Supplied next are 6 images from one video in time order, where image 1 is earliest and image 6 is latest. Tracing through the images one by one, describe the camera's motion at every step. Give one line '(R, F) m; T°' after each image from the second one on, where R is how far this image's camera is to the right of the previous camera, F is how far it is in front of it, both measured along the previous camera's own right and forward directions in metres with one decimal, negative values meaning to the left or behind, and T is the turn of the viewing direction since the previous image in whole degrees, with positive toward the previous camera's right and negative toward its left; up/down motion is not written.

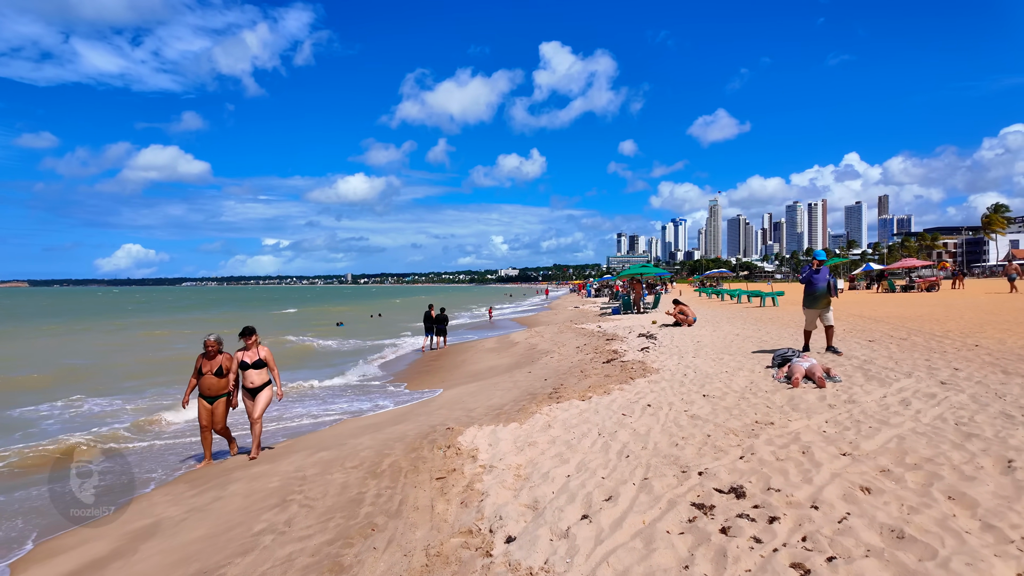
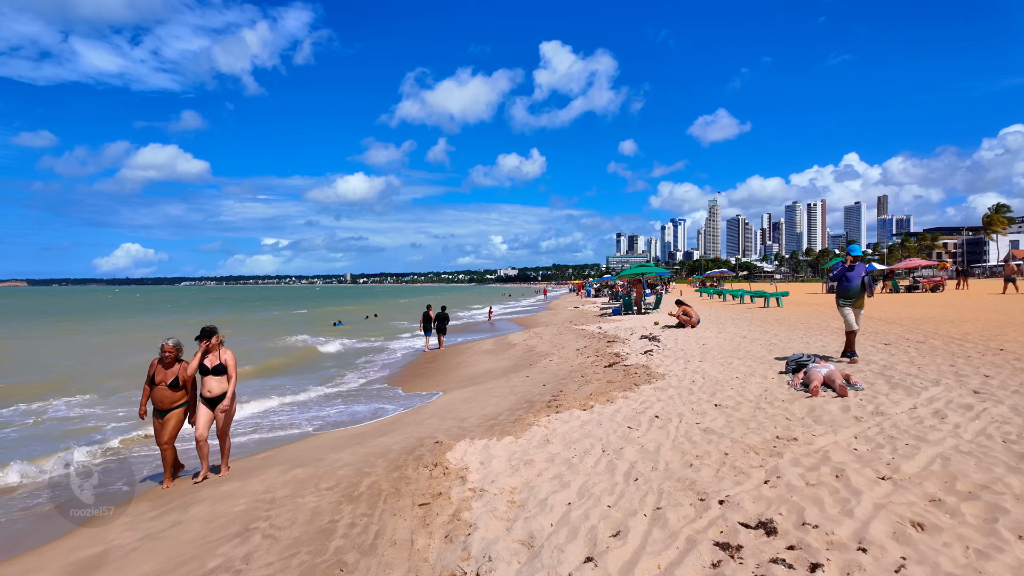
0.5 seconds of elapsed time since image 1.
(0.0, +0.6) m; 0°
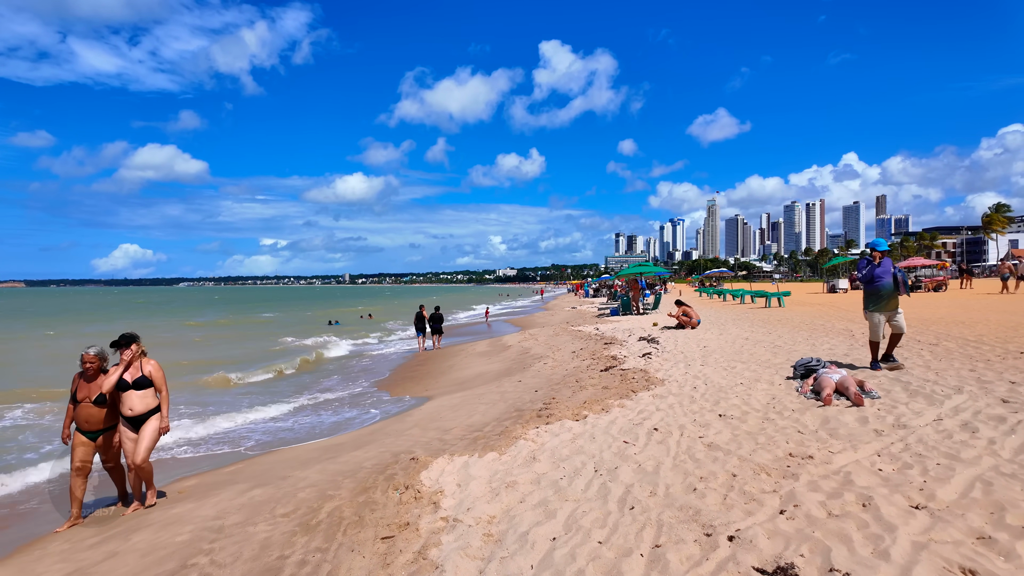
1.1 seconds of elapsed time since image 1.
(+0.1, +0.5) m; 0°
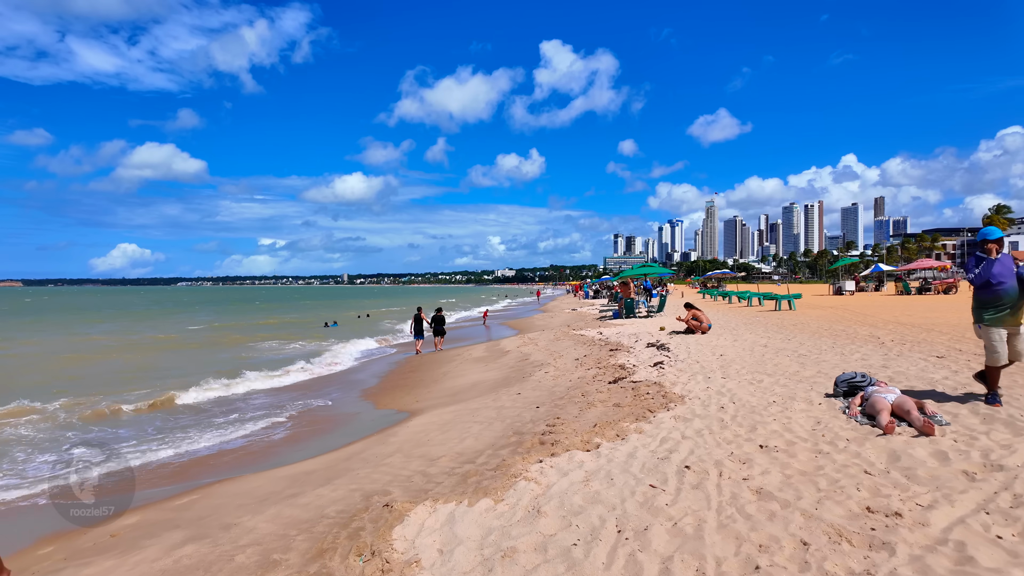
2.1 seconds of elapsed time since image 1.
(0.0, +1.0) m; 0°
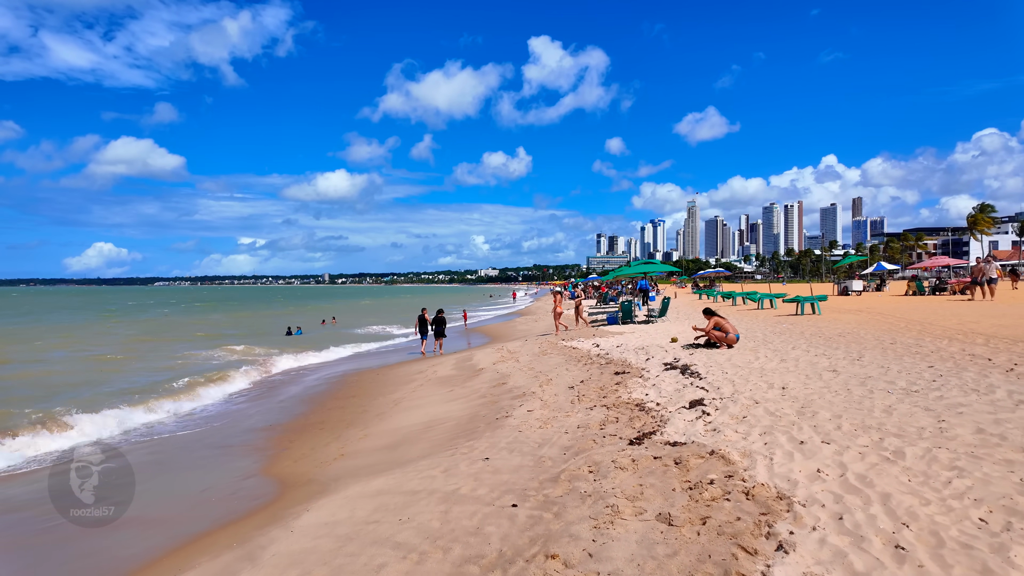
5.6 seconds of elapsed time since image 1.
(+0.2, +3.5) m; +2°
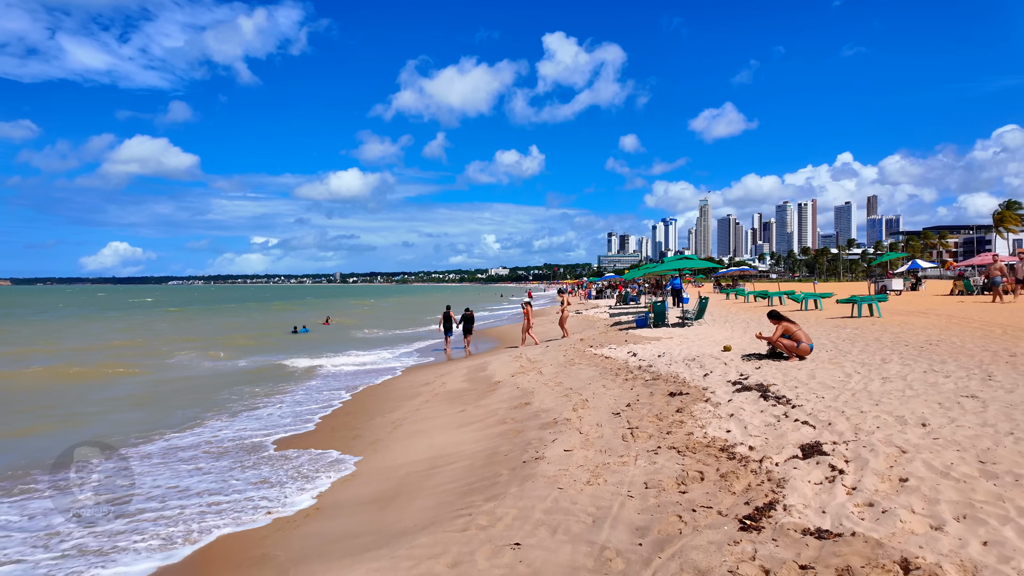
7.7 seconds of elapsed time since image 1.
(-0.2, +2.1) m; -1°
